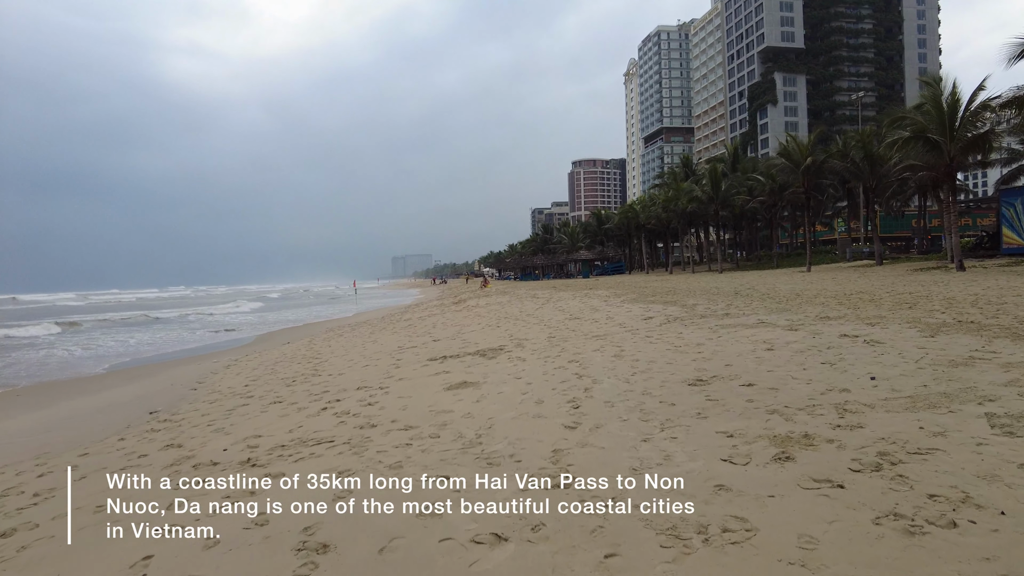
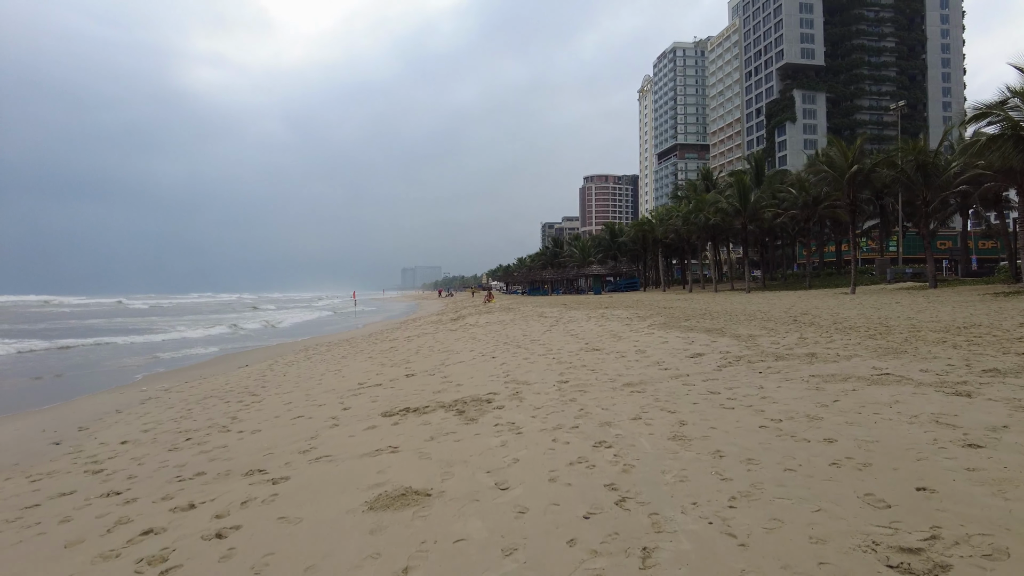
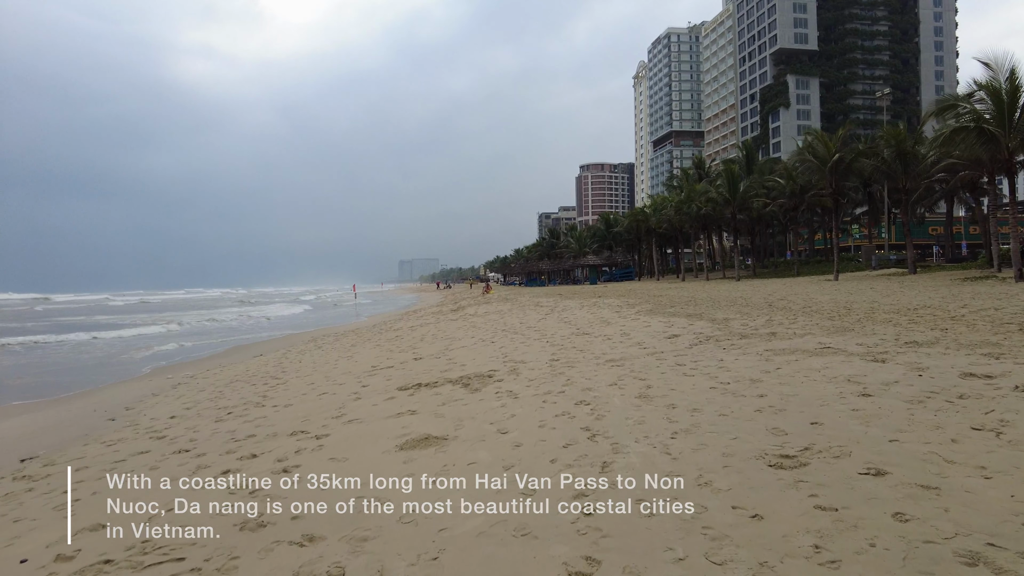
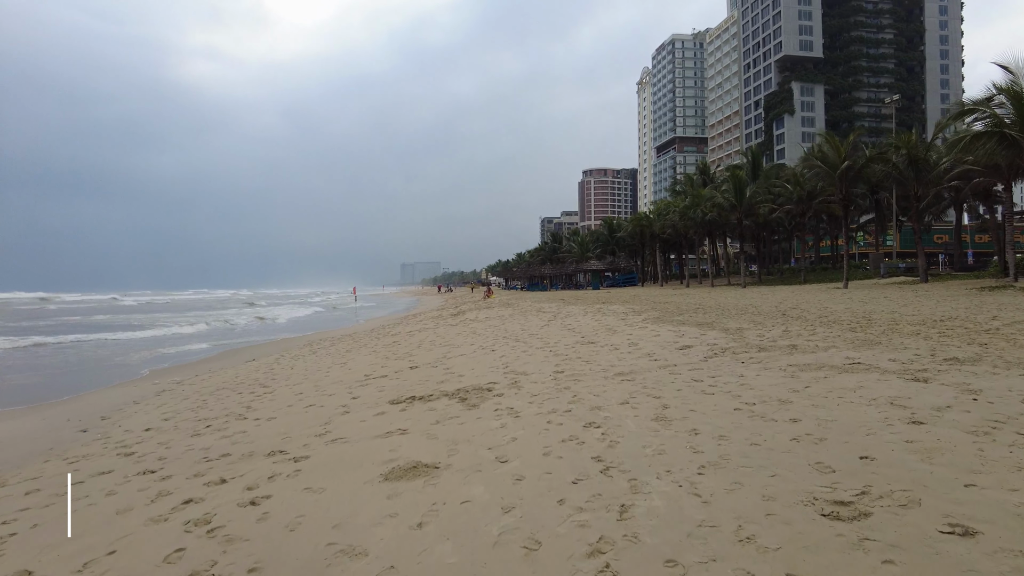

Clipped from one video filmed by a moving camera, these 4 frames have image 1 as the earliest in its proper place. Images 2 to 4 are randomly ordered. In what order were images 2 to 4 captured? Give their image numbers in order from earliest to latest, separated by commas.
3, 4, 2
